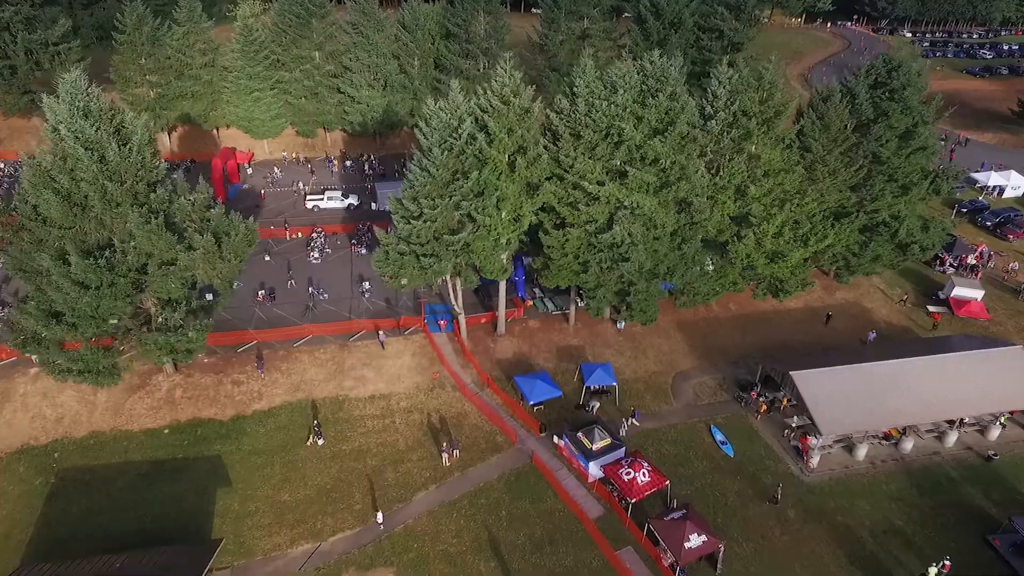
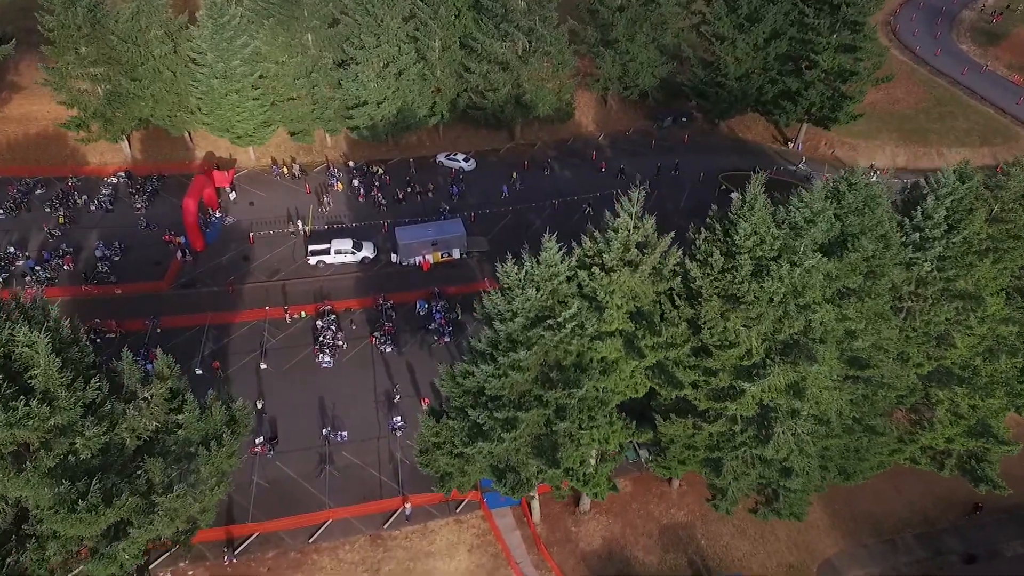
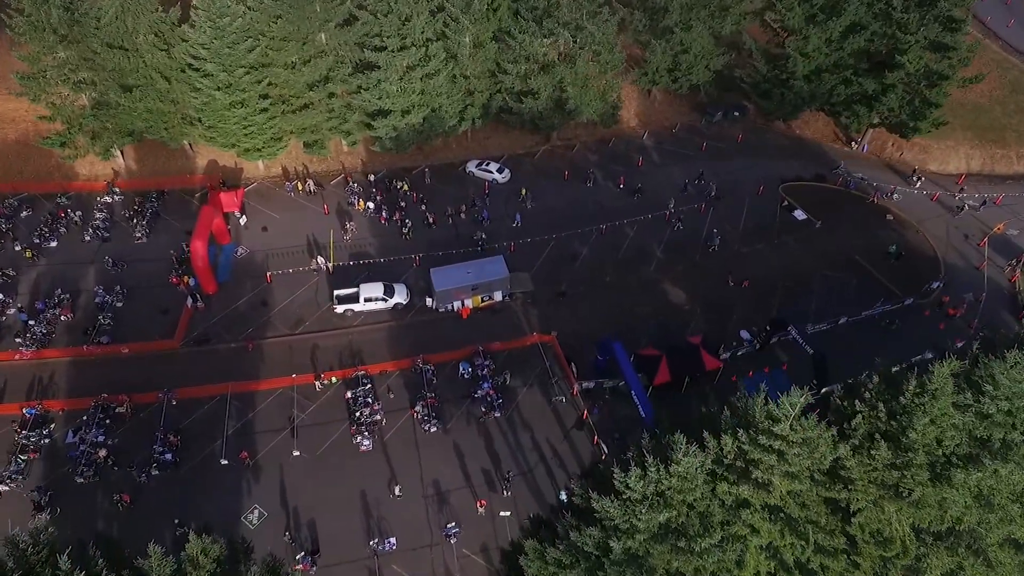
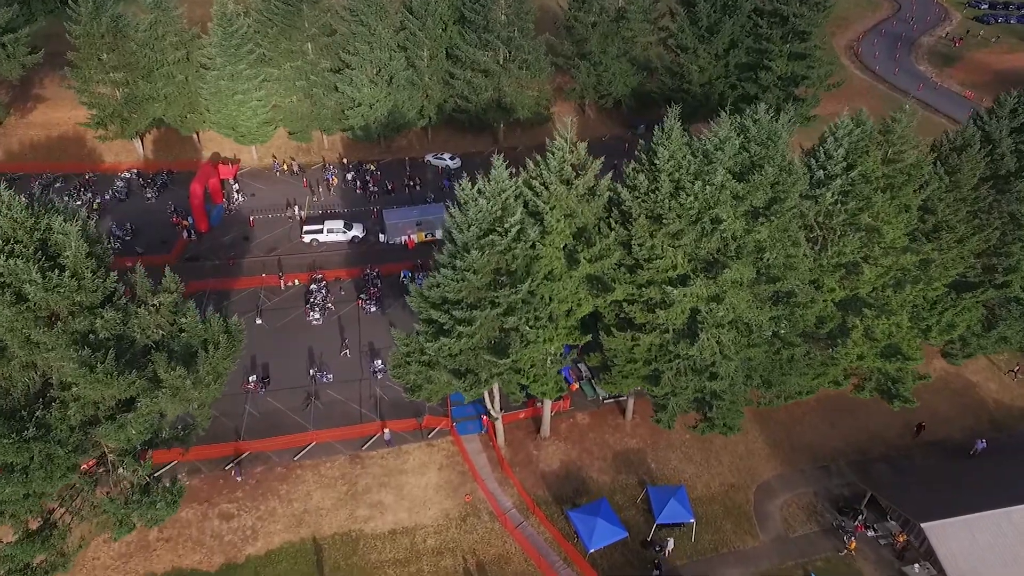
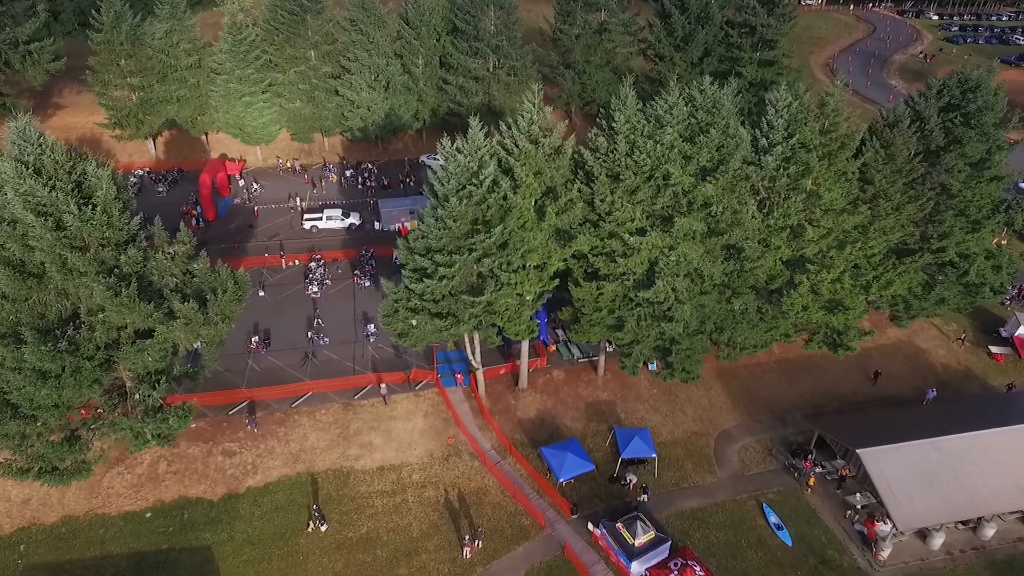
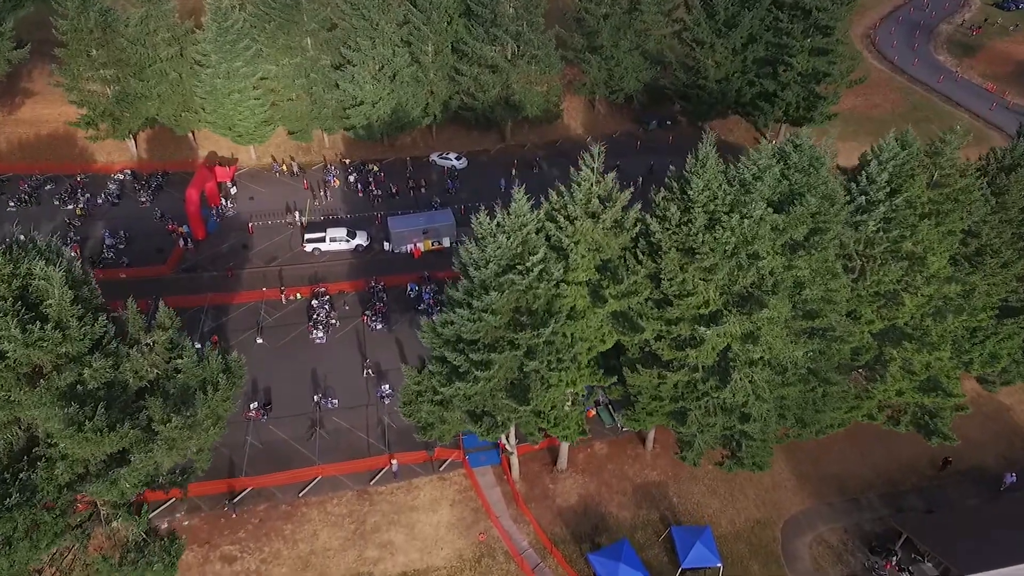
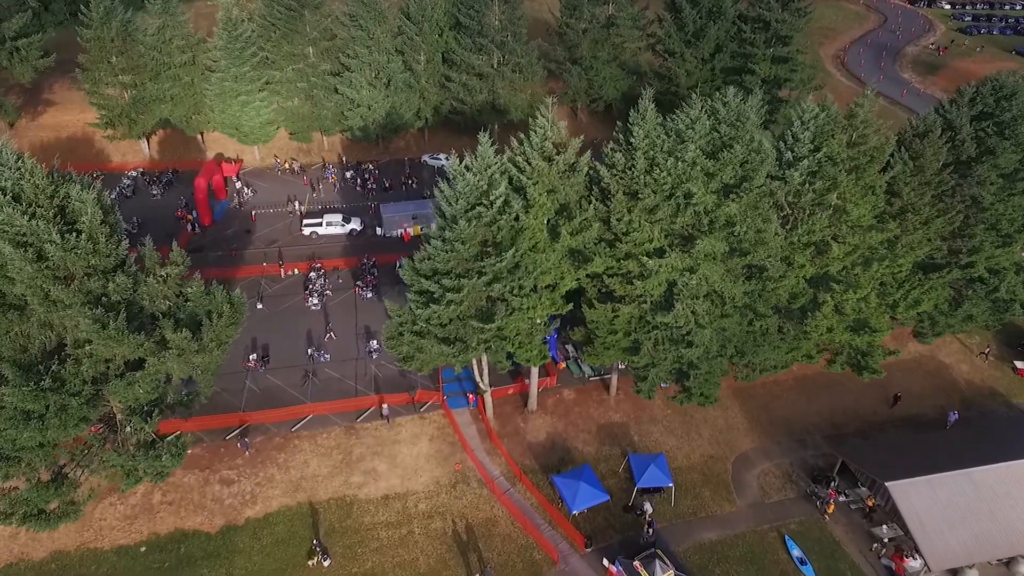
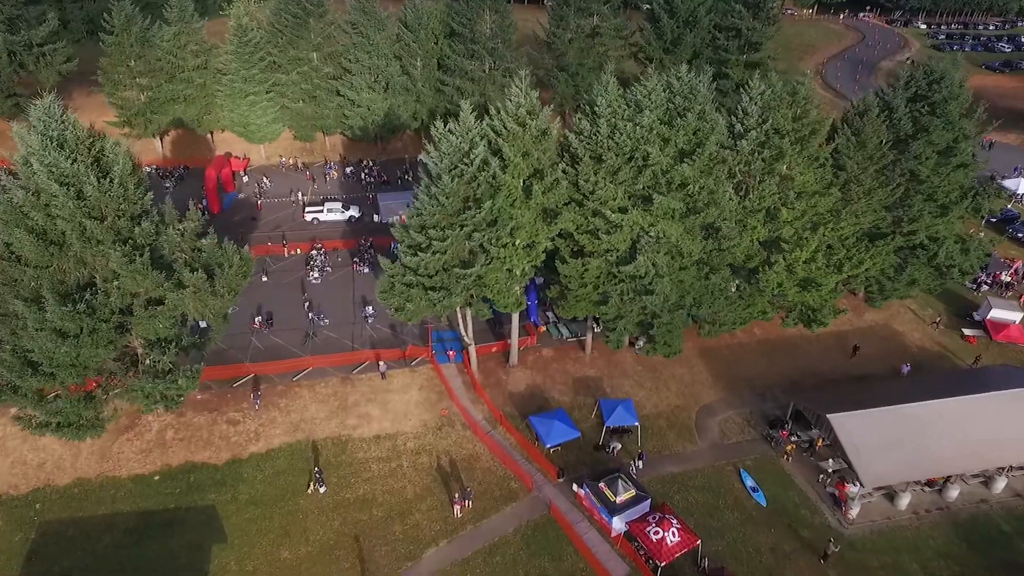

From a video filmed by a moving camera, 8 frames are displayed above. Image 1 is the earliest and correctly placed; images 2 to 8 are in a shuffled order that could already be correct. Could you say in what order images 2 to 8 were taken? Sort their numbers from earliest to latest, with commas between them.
8, 5, 7, 4, 6, 2, 3
